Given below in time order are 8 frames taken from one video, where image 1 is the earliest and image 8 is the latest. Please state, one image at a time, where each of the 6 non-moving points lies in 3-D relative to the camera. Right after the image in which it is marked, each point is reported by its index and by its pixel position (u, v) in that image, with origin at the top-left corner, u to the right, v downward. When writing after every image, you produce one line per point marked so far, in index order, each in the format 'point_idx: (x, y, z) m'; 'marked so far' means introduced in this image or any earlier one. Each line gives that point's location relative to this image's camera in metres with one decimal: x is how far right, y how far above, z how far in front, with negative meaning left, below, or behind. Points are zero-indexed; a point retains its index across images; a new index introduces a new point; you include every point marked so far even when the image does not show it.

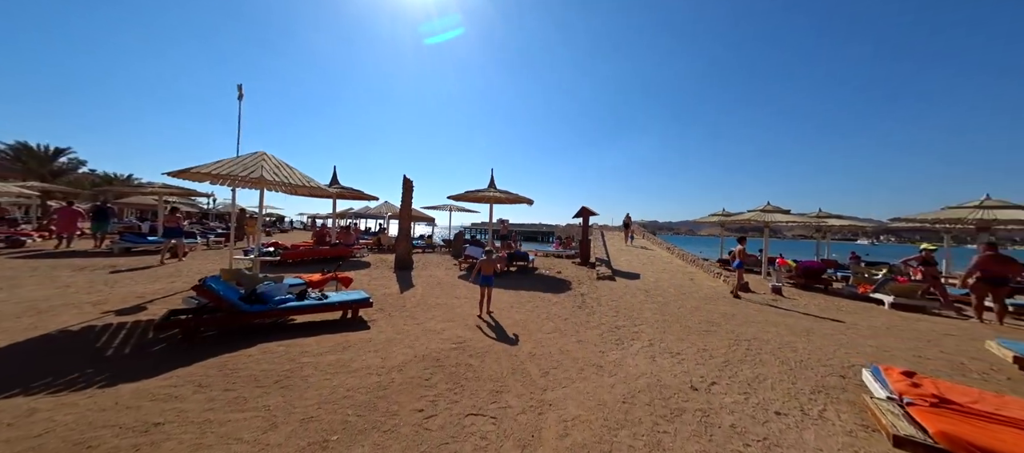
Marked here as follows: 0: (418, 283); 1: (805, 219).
0: (-2.3, -1.4, +7.8) m
1: (+13.6, +0.3, +14.4) m
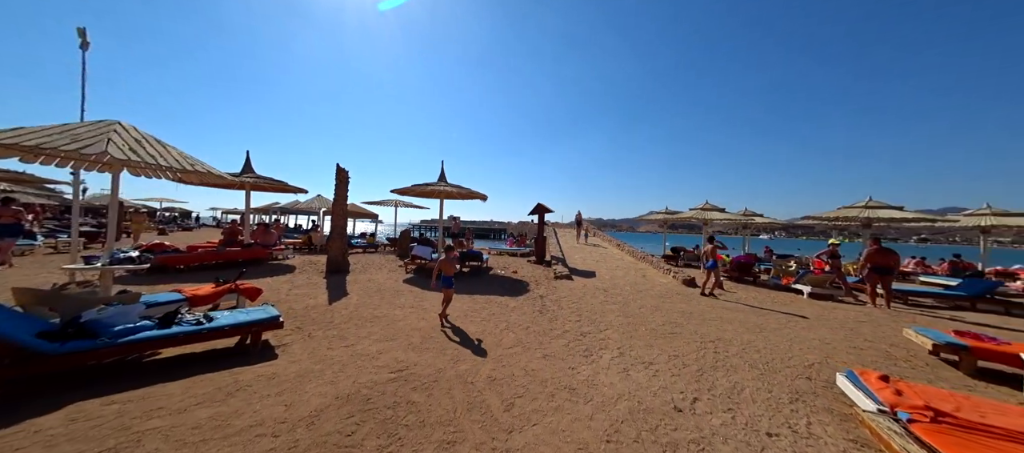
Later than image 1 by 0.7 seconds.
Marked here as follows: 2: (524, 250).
0: (-3.4, -1.4, +6.6) m
1: (+11.4, +0.5, +15.6) m
2: (+0.6, -1.2, +15.5) m
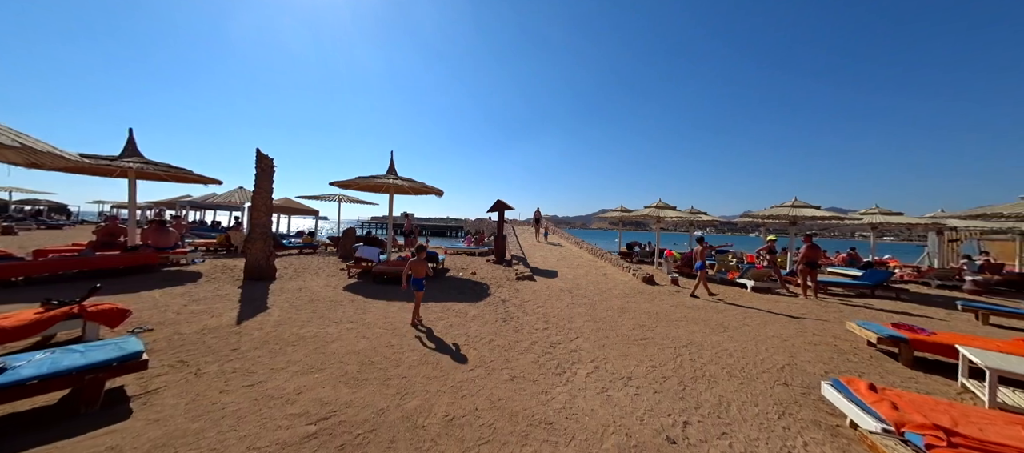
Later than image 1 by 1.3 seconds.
0: (-4.1, -1.3, +5.5) m
1: (+9.2, +0.6, +16.4) m
2: (-1.4, -1.1, +14.9) m
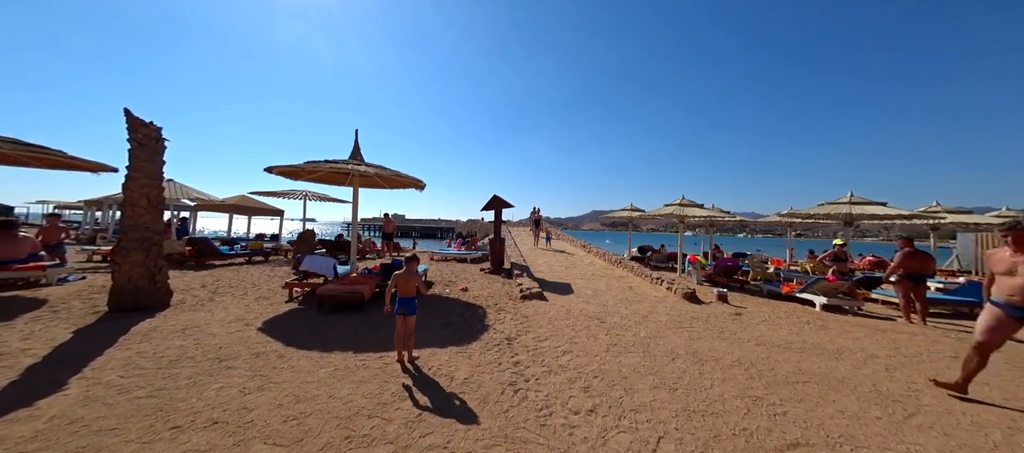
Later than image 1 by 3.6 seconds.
0: (-3.9, -1.4, +3.0) m
1: (+9.2, +0.5, +14.2) m
2: (-1.4, -1.2, +12.4) m
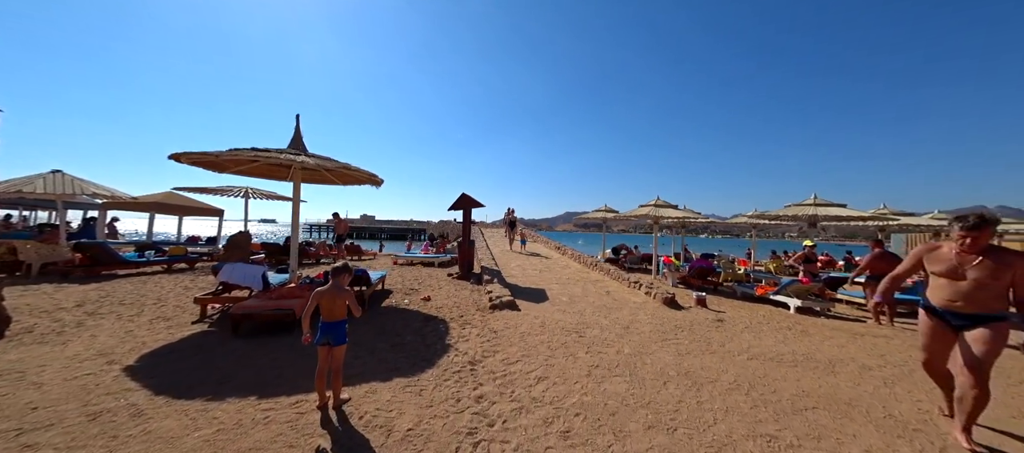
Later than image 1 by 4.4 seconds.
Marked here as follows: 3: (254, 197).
0: (-4.2, -1.4, +1.9) m
1: (+7.9, +0.5, +14.1) m
2: (-2.5, -1.2, +11.5) m
3: (-9.5, +1.1, +11.4) m
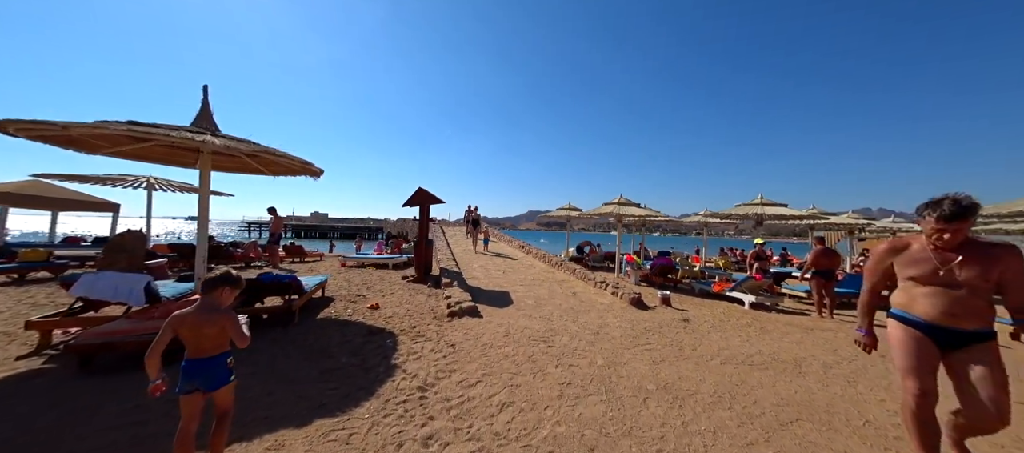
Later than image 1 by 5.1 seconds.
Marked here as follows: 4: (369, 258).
0: (-4.4, -1.3, +0.8) m
1: (+6.2, +0.6, +14.4) m
2: (-3.8, -1.1, +10.5) m
3: (-10.7, +1.2, +9.6) m
4: (-4.6, -1.0, +10.0) m
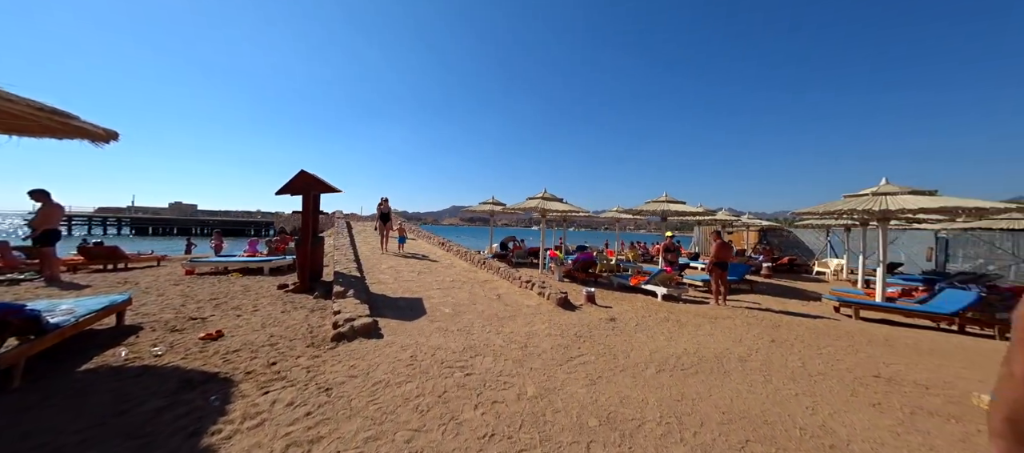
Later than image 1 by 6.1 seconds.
0: (-4.4, -1.3, -1.3) m
1: (+2.6, +0.8, +14.4) m
2: (-6.2, -1.0, +8.3) m
3: (-12.7, +1.3, +5.6) m
4: (-6.8, -0.9, +7.5) m
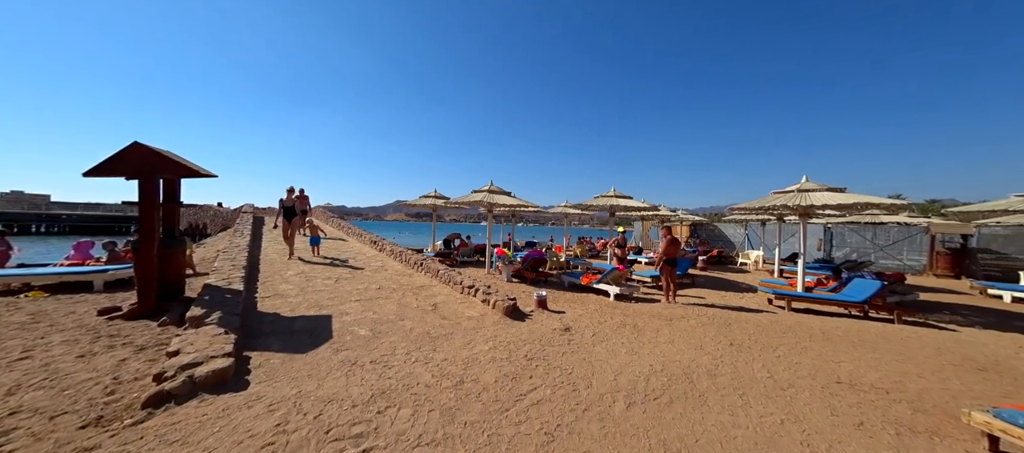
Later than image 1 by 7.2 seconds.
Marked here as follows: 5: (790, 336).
0: (-4.1, -1.4, -3.2) m
1: (+0.2, +1.0, +13.5) m
2: (-7.5, -0.9, +6.0) m
3: (-13.5, +1.3, +2.3) m
4: (-8.0, -0.8, +5.2) m
5: (+6.0, -2.4, +6.6) m
